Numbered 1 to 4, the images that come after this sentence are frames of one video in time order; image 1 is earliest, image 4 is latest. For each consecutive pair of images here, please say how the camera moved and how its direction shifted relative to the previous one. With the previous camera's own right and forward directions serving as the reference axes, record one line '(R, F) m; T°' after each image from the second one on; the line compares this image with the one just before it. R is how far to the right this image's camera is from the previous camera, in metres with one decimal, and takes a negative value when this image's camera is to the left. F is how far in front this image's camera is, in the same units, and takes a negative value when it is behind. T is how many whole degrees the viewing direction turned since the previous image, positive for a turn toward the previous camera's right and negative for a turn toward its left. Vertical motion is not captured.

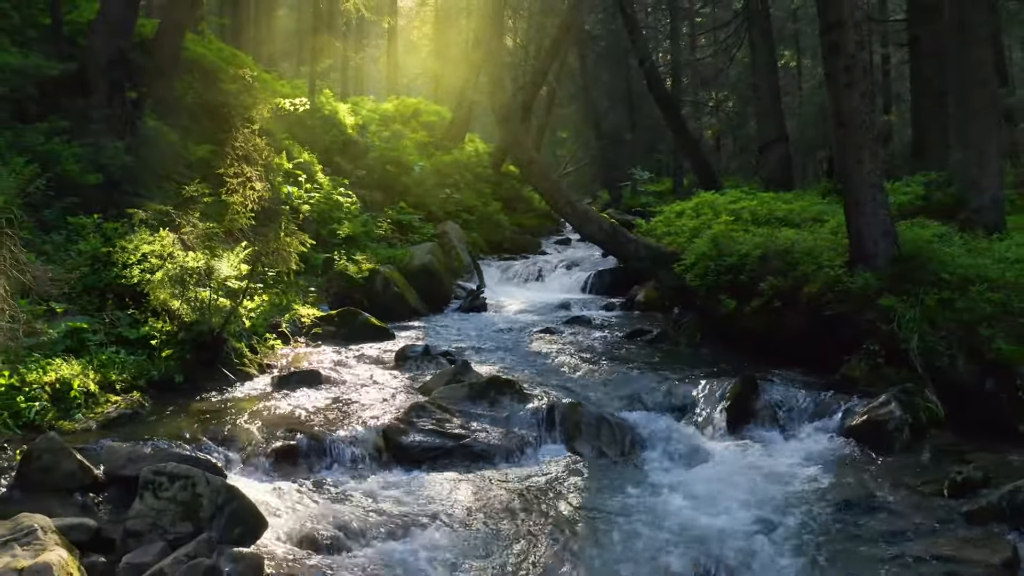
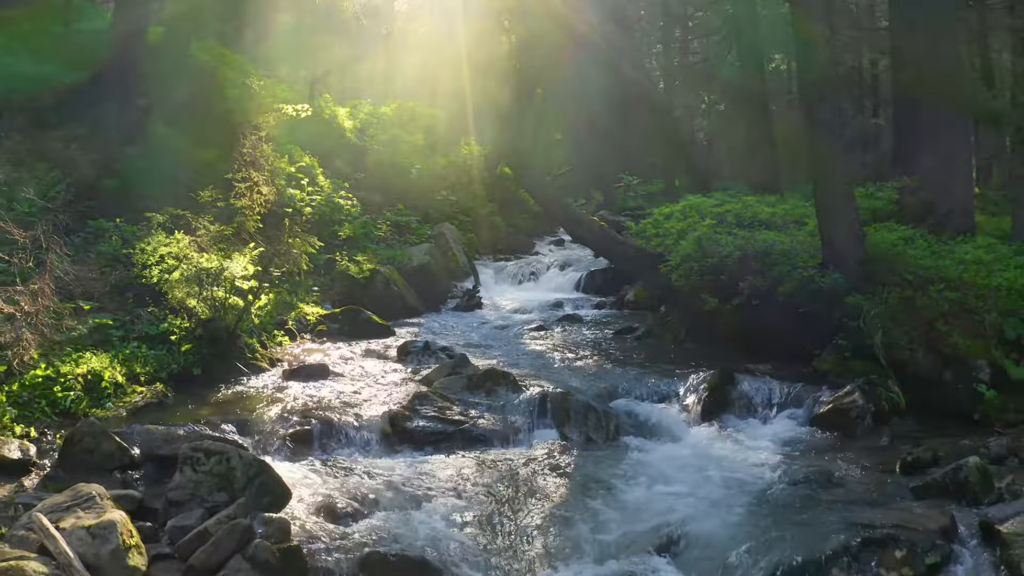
(0.0, -0.7) m; 0°
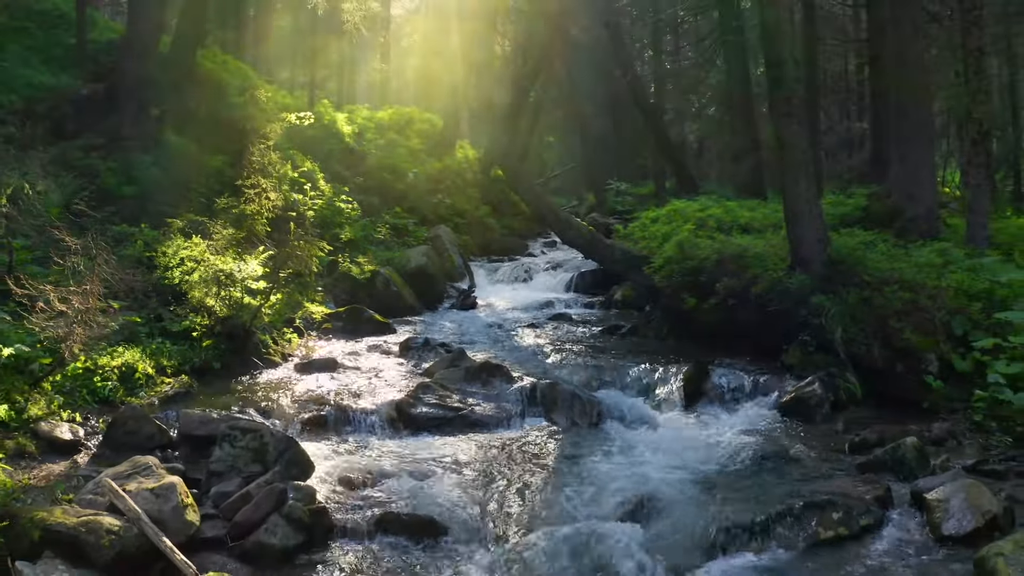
(0.0, -1.0) m; 0°
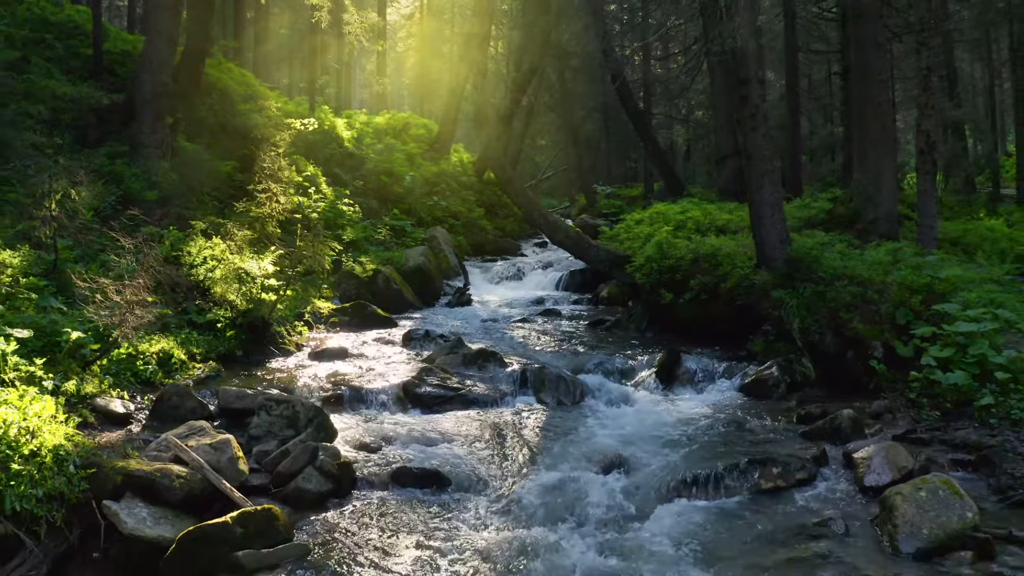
(0.0, -1.3) m; +1°
